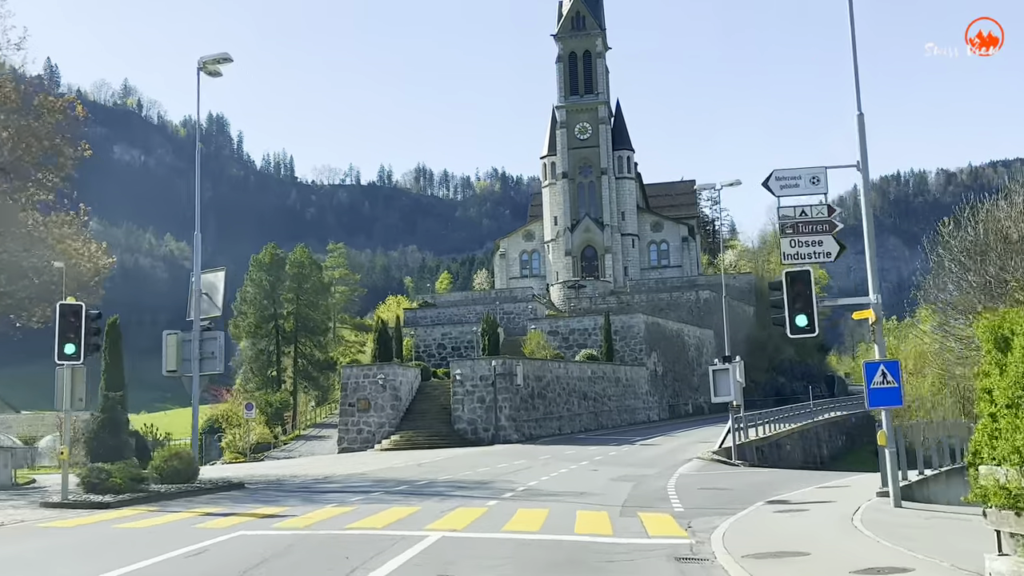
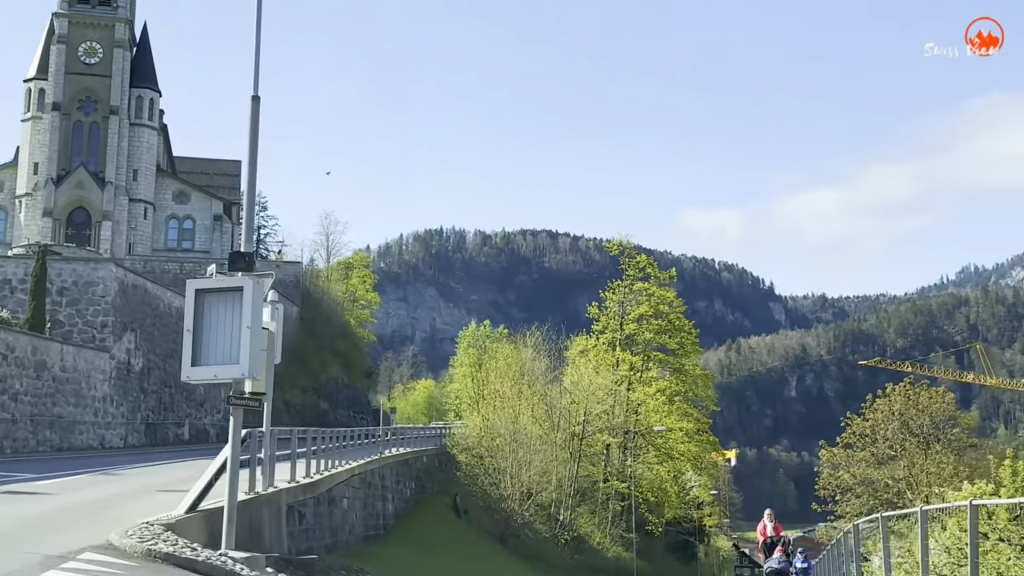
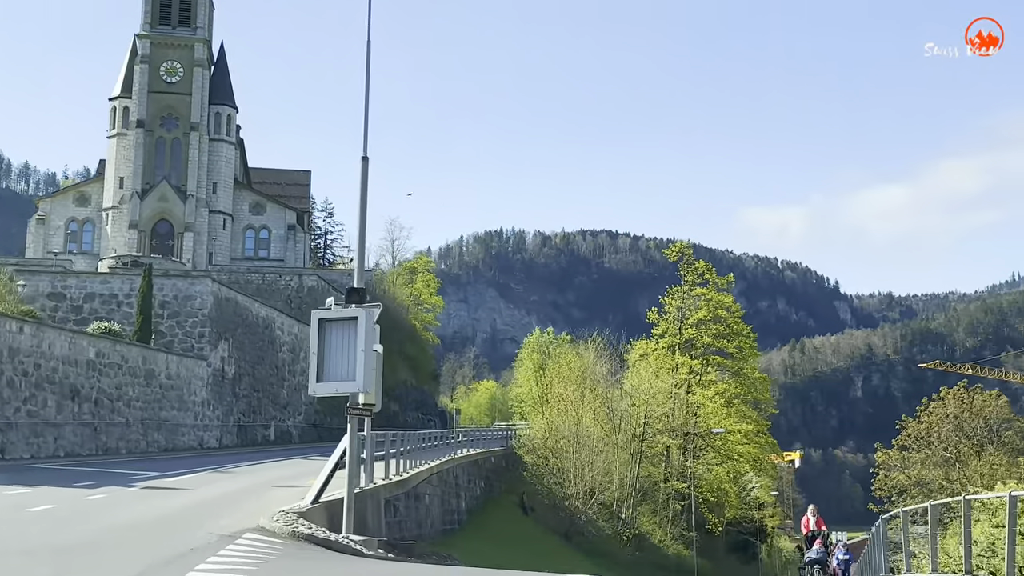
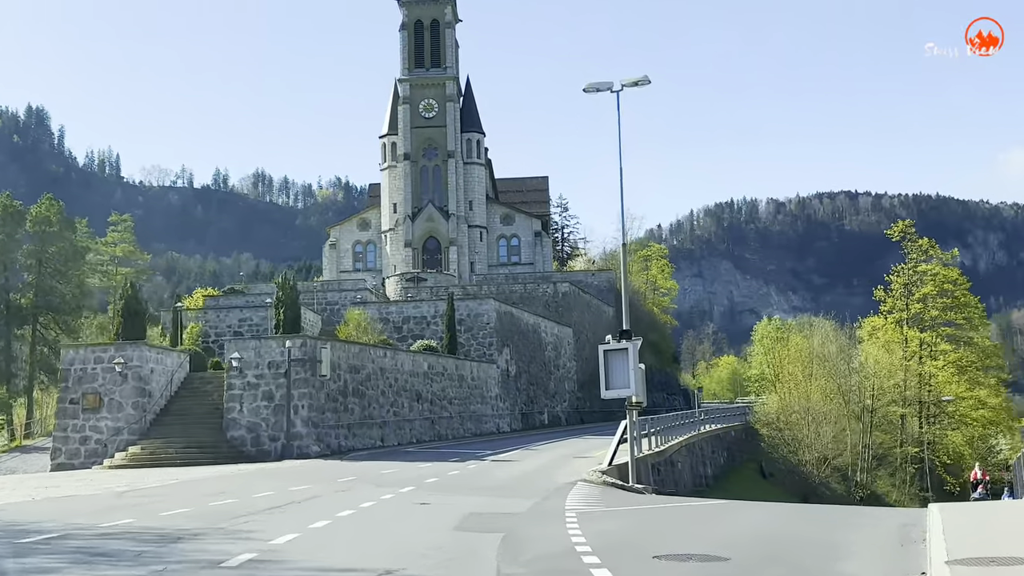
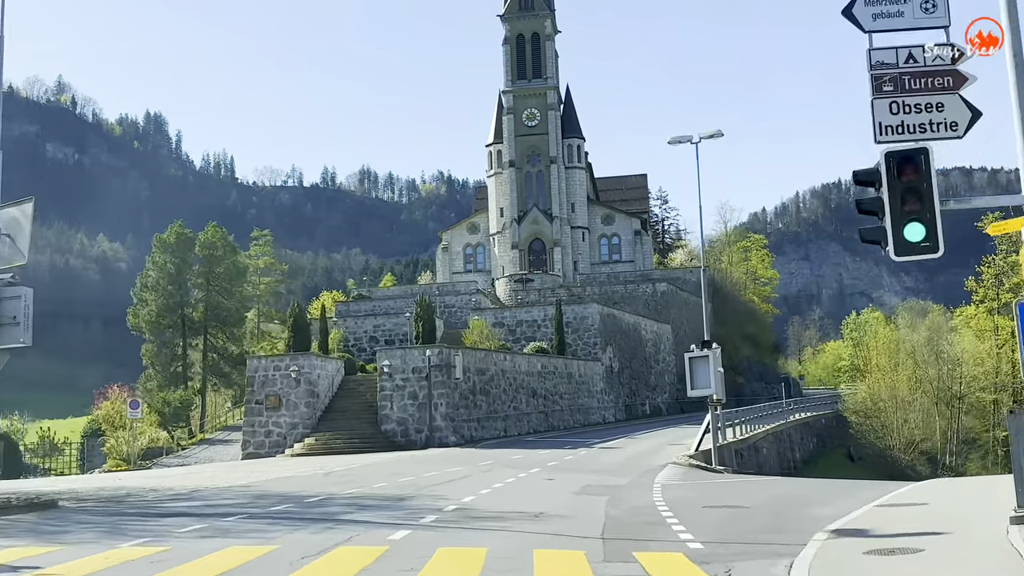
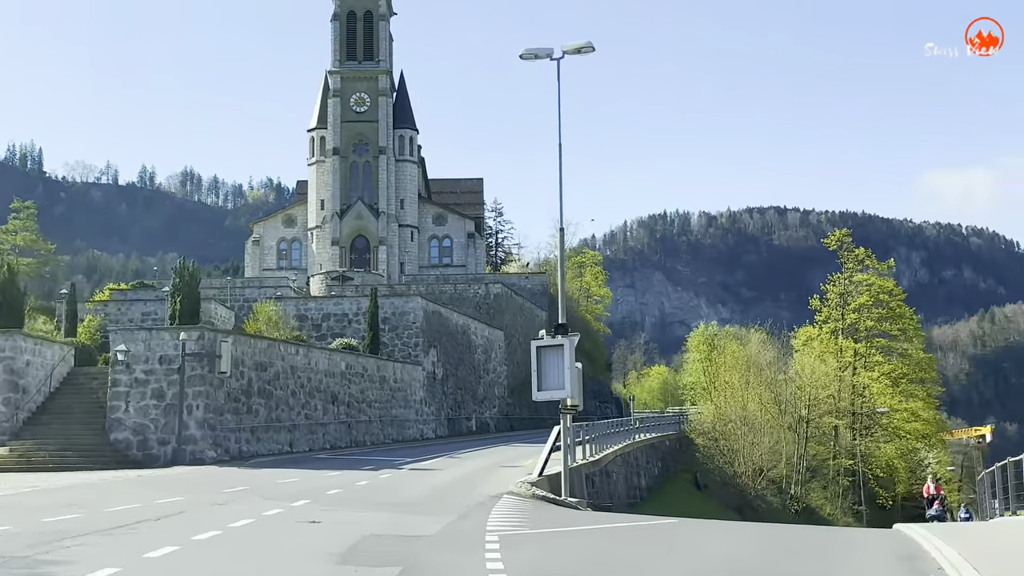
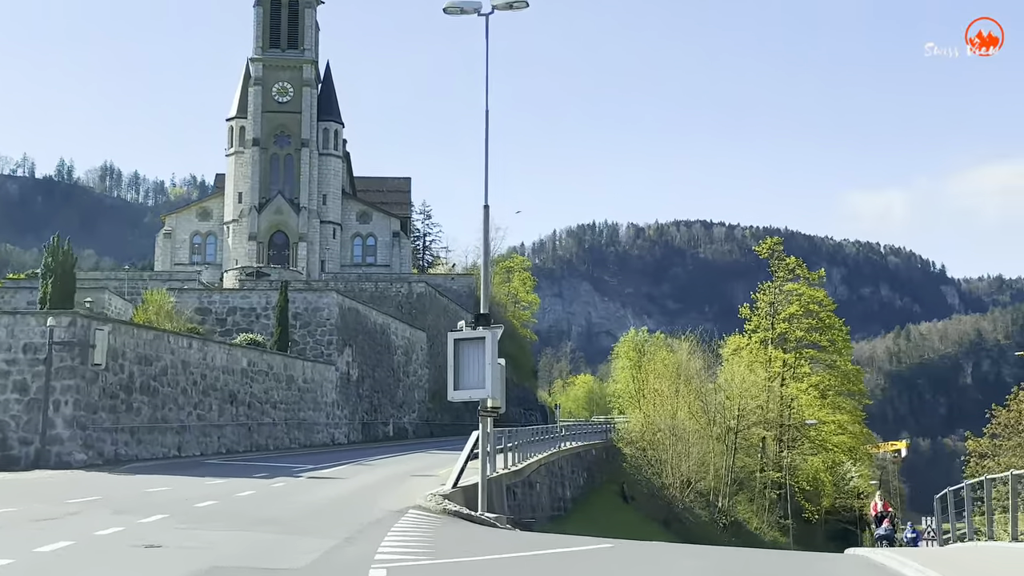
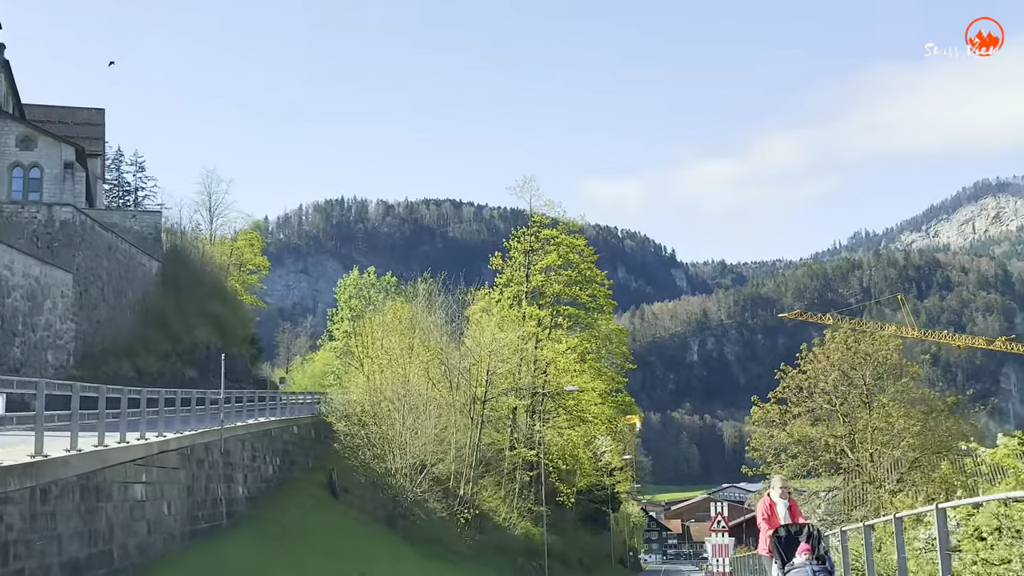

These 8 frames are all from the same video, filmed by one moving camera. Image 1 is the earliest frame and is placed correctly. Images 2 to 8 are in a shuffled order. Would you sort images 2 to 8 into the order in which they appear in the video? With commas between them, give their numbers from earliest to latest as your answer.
5, 4, 6, 7, 3, 2, 8
